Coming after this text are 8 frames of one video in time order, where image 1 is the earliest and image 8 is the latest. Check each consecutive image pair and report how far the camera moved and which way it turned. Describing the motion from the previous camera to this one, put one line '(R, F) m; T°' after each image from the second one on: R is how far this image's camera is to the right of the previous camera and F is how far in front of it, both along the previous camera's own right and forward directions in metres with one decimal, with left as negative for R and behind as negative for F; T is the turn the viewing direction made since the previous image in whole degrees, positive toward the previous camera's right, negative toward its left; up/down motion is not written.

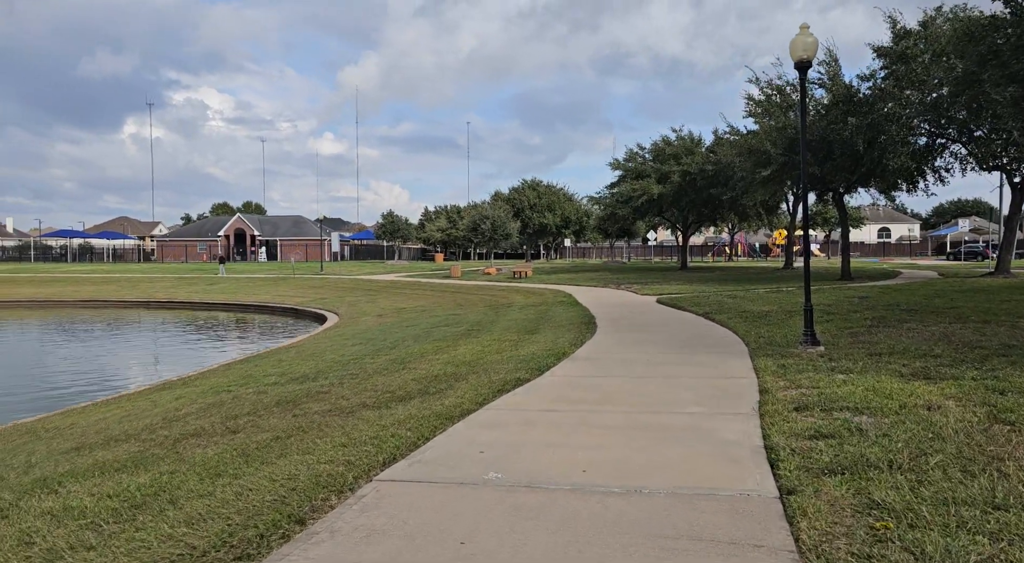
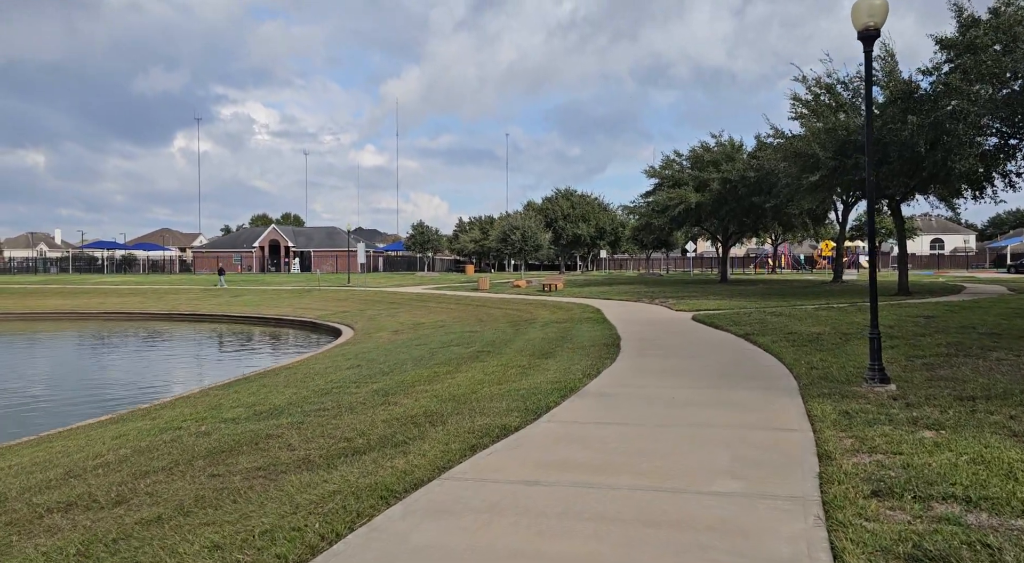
(+0.4, +1.8) m; -3°
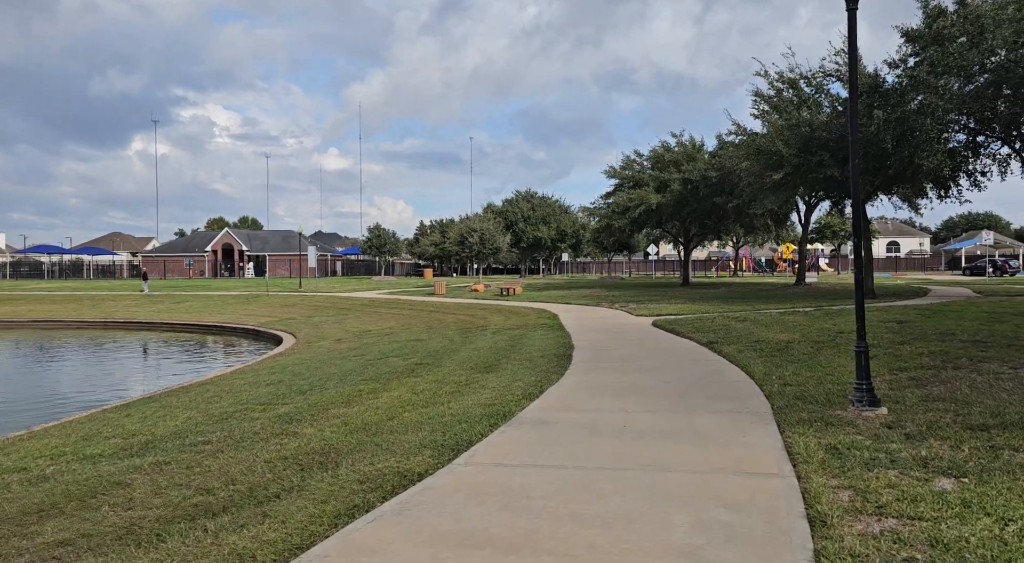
(+0.4, +1.4) m; +3°
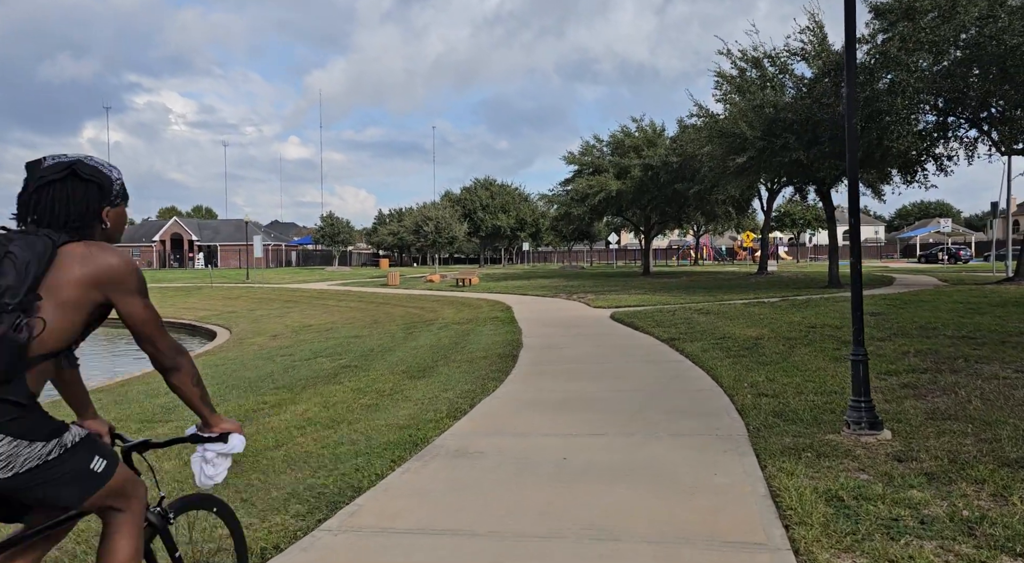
(+0.4, +1.5) m; +3°
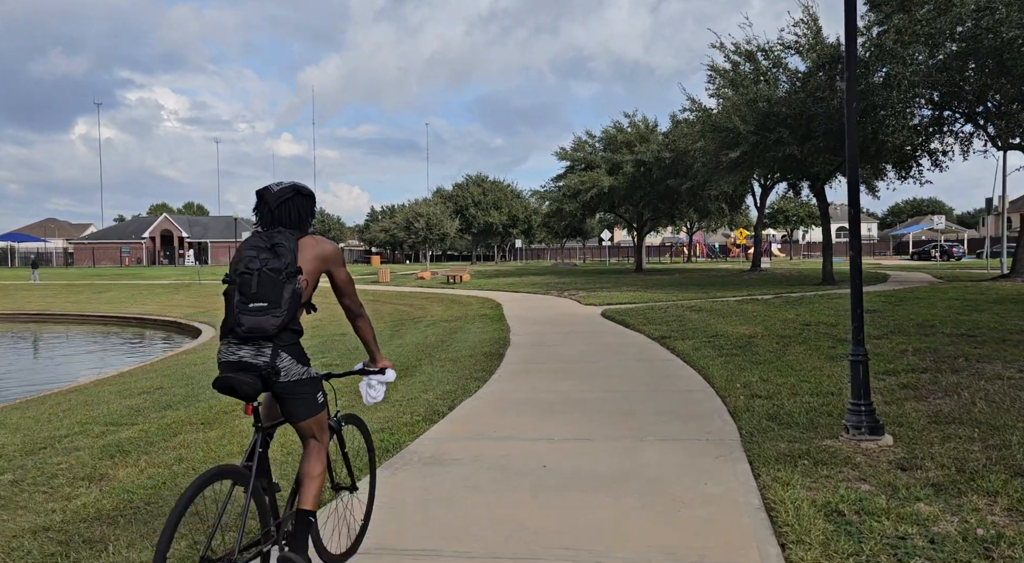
(+0.1, +0.4) m; 0°
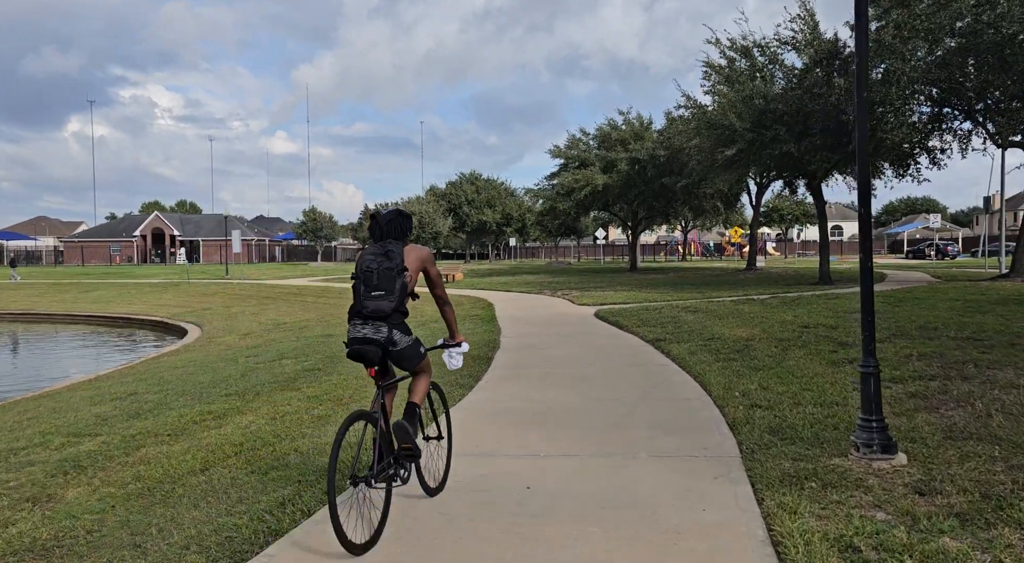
(+0.1, +0.4) m; 0°
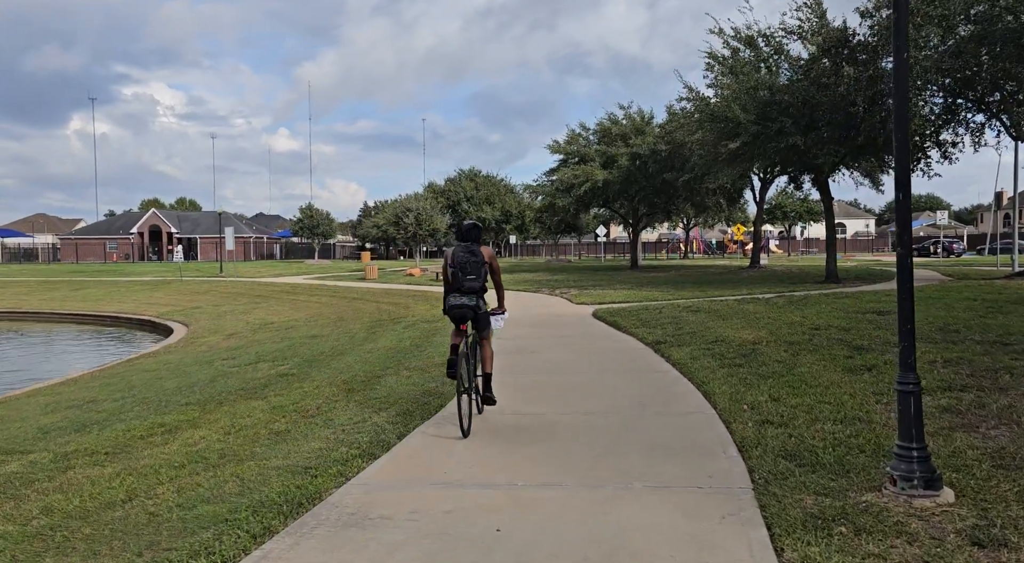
(+0.2, +0.8) m; 0°
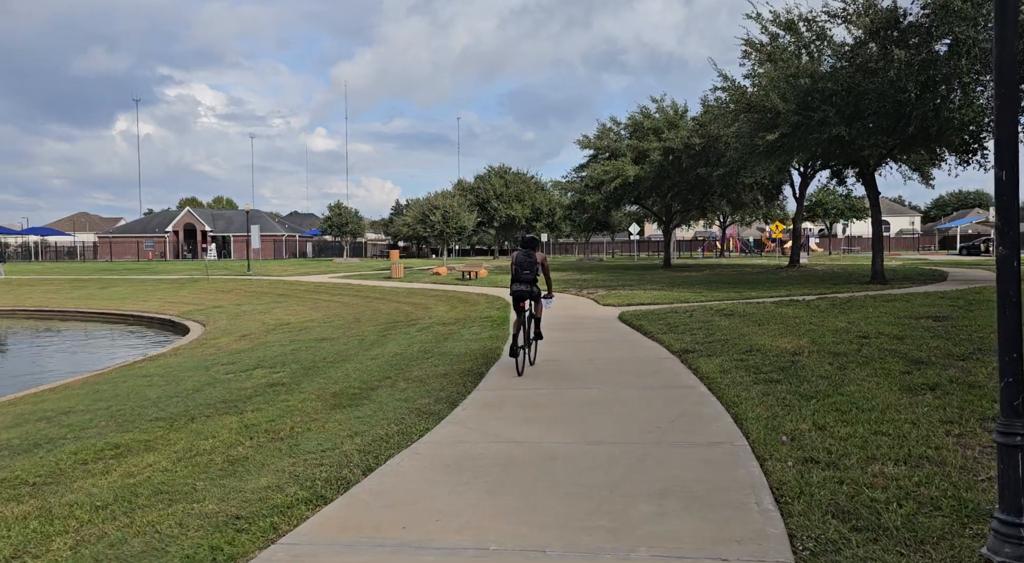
(+0.3, +1.0) m; -3°
